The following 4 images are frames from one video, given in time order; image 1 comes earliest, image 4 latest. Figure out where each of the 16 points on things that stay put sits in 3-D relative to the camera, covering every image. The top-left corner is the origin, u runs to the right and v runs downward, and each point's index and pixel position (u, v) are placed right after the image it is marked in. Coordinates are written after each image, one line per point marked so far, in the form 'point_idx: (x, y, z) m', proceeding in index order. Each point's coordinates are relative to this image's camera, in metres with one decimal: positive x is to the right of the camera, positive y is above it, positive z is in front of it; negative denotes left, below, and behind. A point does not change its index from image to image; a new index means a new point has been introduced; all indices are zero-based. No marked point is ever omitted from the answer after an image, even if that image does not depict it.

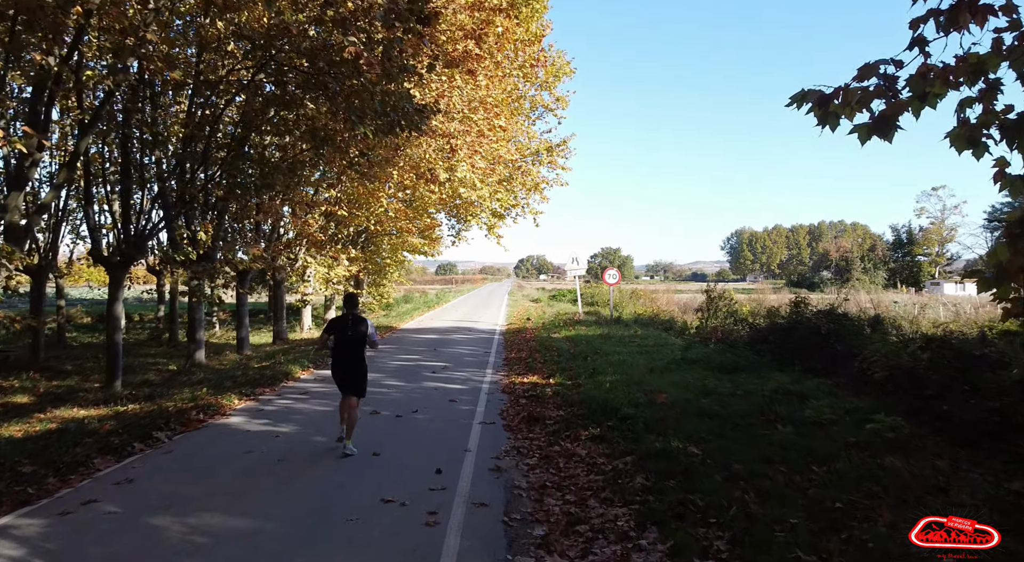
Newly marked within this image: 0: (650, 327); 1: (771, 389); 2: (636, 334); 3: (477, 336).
0: (+3.8, -1.3, +17.5) m
1: (+3.2, -1.3, +8.0) m
2: (+3.0, -1.3, +15.6) m
3: (-1.0, -1.6, +18.0) m
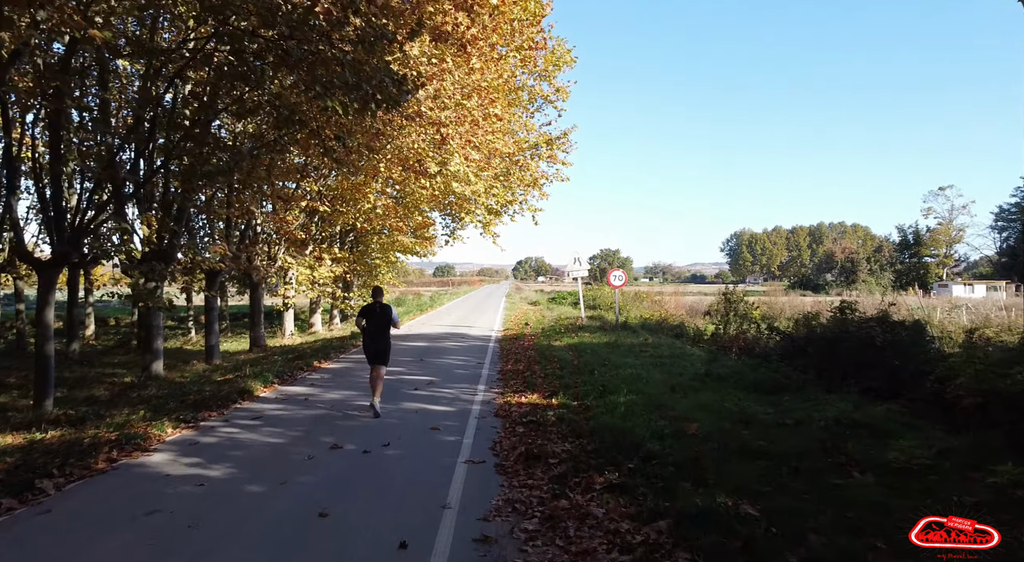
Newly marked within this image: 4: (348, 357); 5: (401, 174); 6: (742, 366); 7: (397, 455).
0: (+3.7, -1.3, +16.0) m
1: (+3.2, -1.4, +6.4) m
2: (+2.9, -1.3, +14.0) m
3: (-1.1, -1.6, +16.4) m
4: (-3.5, -1.6, +13.7) m
5: (-3.4, +3.2, +19.3) m
6: (+3.4, -1.3, +9.6) m
7: (-1.2, -1.8, +6.5) m
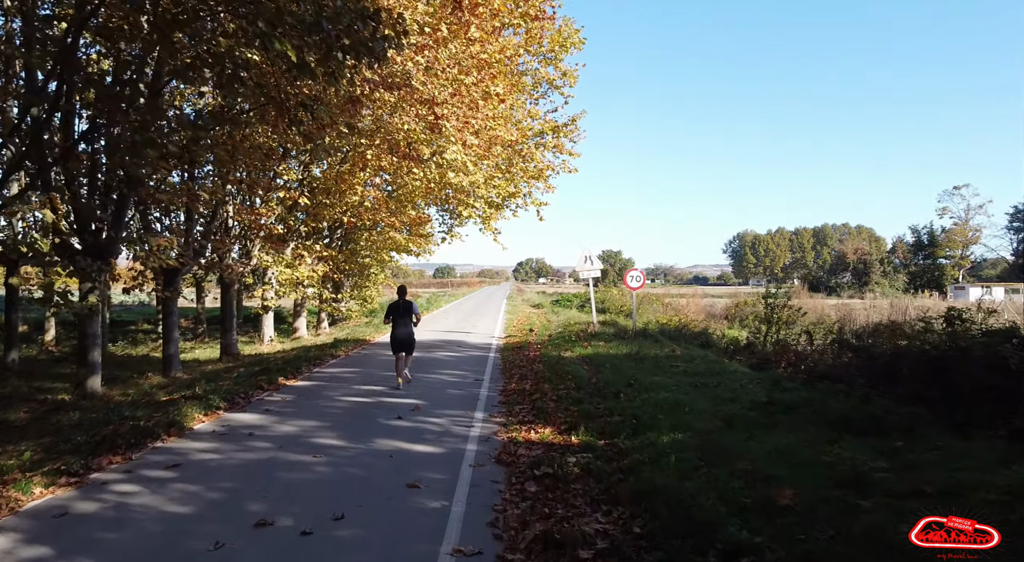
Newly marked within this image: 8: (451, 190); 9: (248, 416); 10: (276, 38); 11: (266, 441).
0: (+3.8, -1.4, +13.9) m
1: (+3.2, -1.4, +4.3) m
2: (+3.0, -1.4, +11.9) m
3: (-1.0, -1.6, +14.3) m
4: (-3.5, -1.6, +11.6) m
5: (-3.3, +3.2, +17.2) m
6: (+3.5, -1.3, +7.5) m
7: (-1.1, -1.7, +4.4) m
8: (-1.8, +2.8, +19.5) m
9: (-3.3, -1.7, +8.0) m
10: (-2.5, +2.6, +6.9) m
11: (-2.6, -1.7, +6.8) m
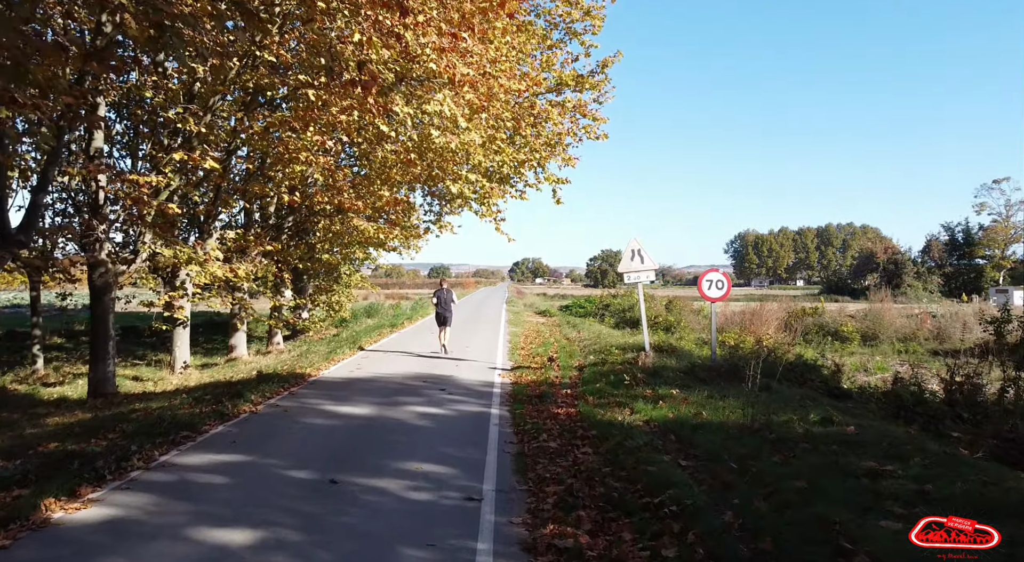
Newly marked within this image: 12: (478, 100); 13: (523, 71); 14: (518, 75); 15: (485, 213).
0: (+4.0, -1.5, +8.3) m
1: (+3.5, -1.5, -1.2) m
2: (+3.2, -1.5, +6.4) m
3: (-0.8, -1.7, +8.7) m
4: (-3.2, -1.7, +6.1) m
5: (-3.1, +3.1, +11.6) m
6: (+3.8, -1.4, +1.9) m
7: (-0.8, -1.9, -1.2) m
8: (-1.7, +2.7, +13.9) m
9: (-3.0, -1.8, +2.4) m
10: (-2.2, +2.5, +1.3) m
11: (-2.3, -1.8, +1.2) m
12: (-0.7, +3.7, +12.8) m
13: (+0.3, +5.2, +15.6) m
14: (+0.2, +4.7, +14.6) m
15: (-0.7, +1.7, +16.1) m
